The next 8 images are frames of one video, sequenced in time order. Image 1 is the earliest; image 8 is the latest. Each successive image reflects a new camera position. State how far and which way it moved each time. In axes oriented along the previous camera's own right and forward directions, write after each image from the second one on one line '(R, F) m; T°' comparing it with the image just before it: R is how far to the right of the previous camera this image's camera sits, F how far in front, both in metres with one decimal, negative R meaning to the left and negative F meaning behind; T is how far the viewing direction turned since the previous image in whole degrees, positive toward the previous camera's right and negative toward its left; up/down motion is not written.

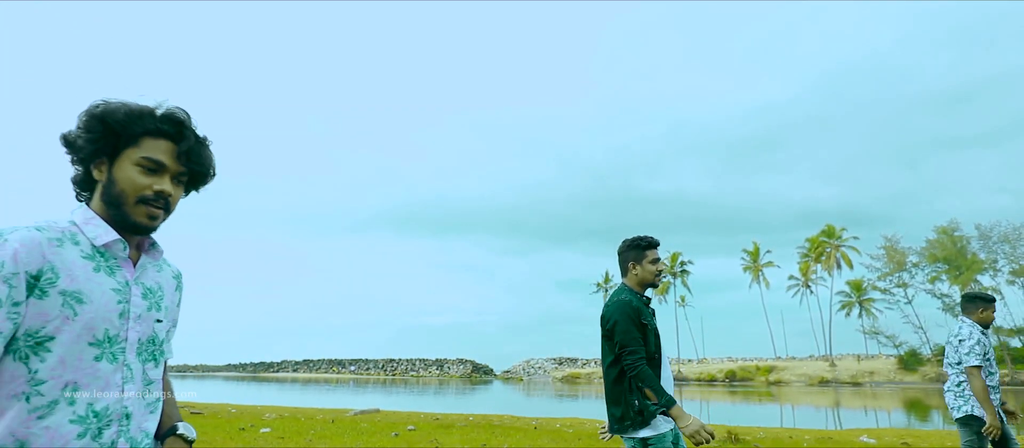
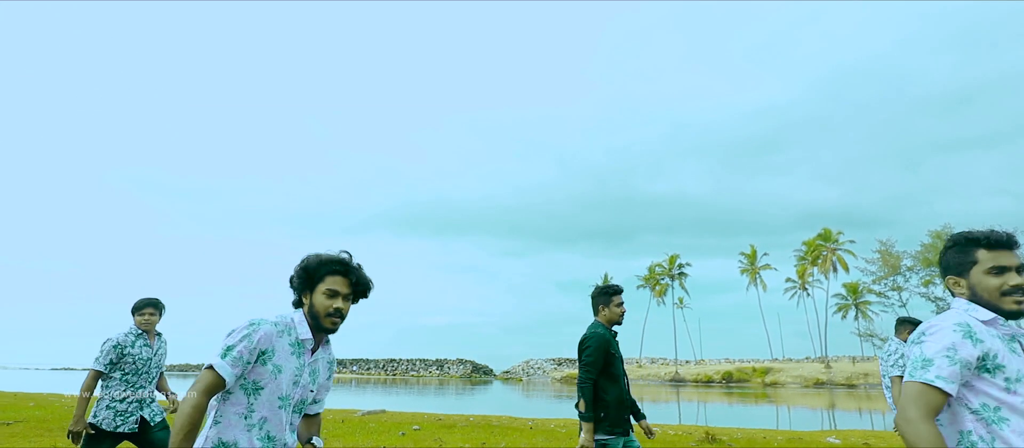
(0.0, -1.0) m; 0°
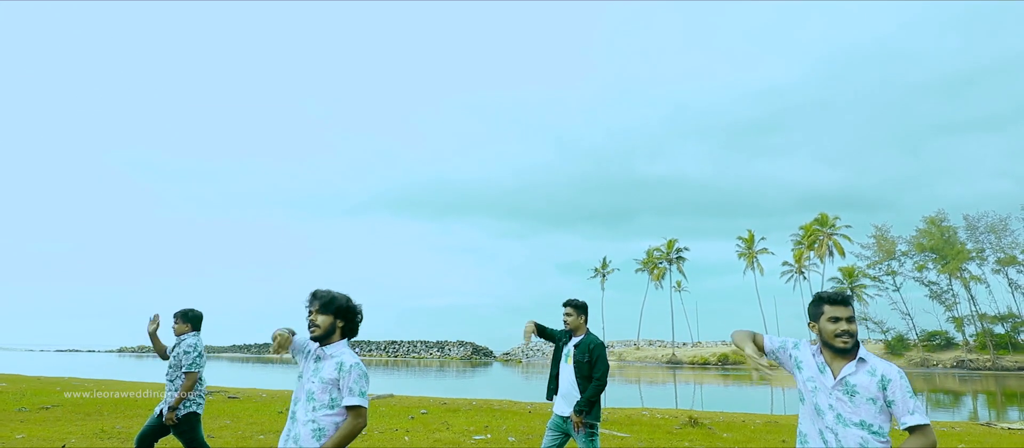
(0.0, -0.9) m; 0°
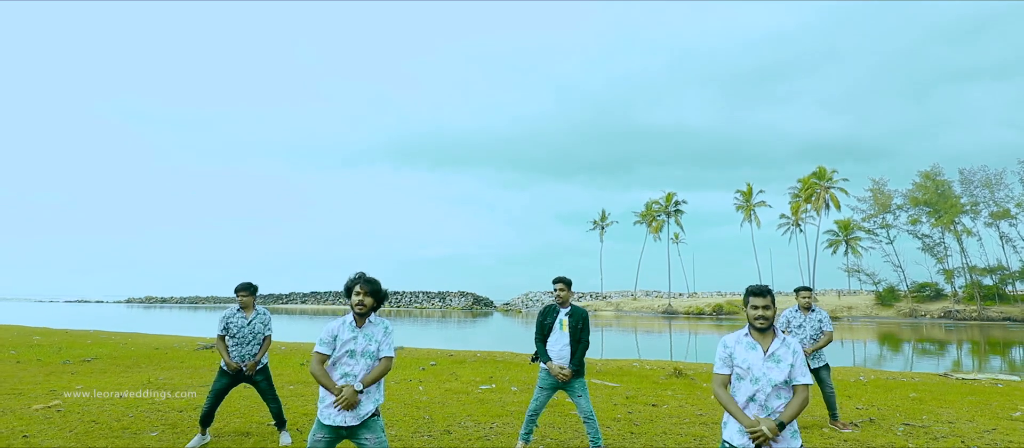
(-0.1, -0.9) m; 0°
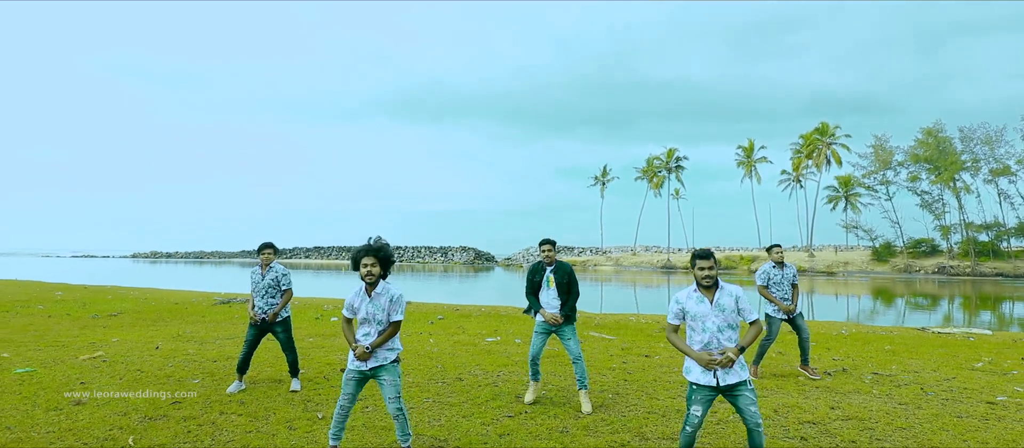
(-0.1, -0.6) m; 0°
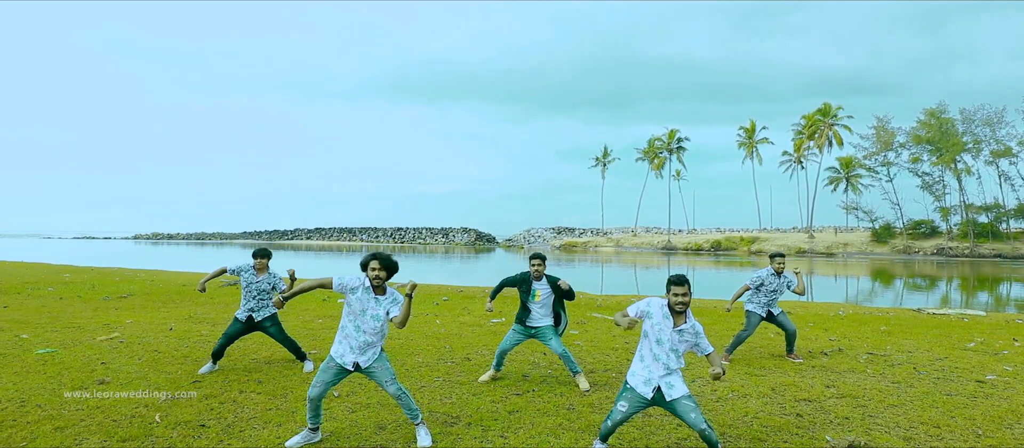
(-0.1, -0.2) m; 0°
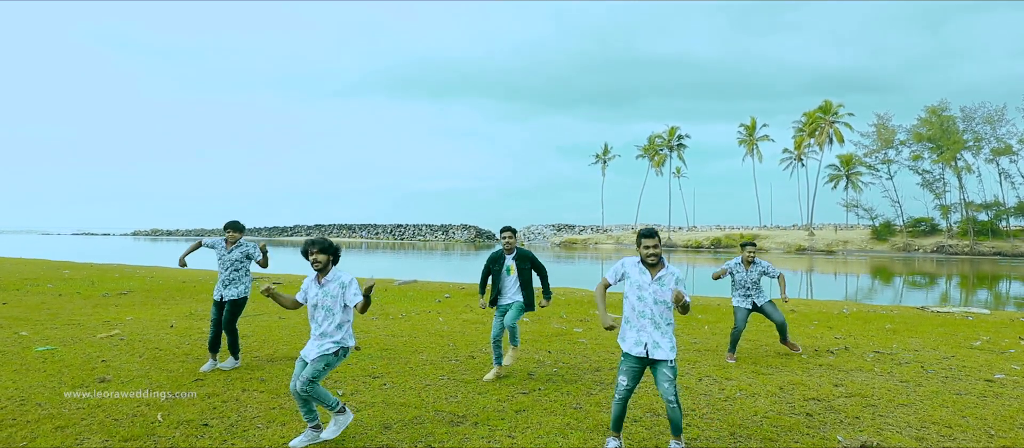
(-0.1, +0.1) m; 0°
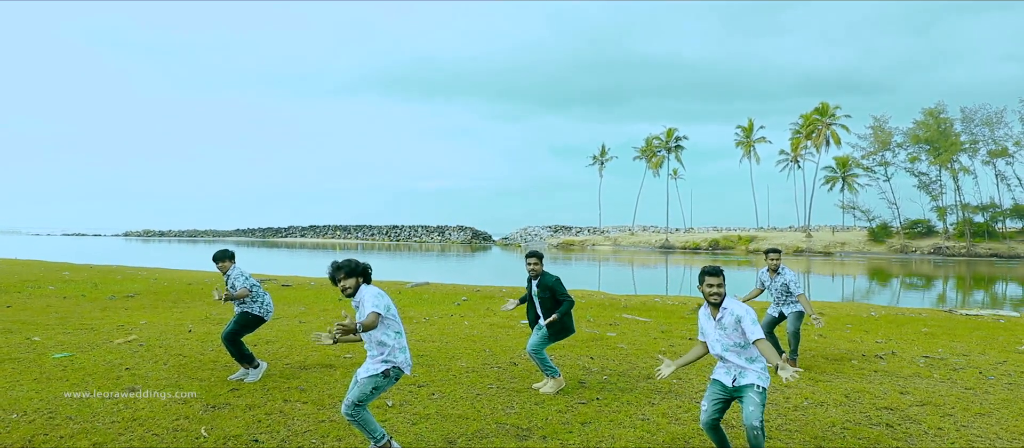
(-0.7, +0.4) m; +1°
